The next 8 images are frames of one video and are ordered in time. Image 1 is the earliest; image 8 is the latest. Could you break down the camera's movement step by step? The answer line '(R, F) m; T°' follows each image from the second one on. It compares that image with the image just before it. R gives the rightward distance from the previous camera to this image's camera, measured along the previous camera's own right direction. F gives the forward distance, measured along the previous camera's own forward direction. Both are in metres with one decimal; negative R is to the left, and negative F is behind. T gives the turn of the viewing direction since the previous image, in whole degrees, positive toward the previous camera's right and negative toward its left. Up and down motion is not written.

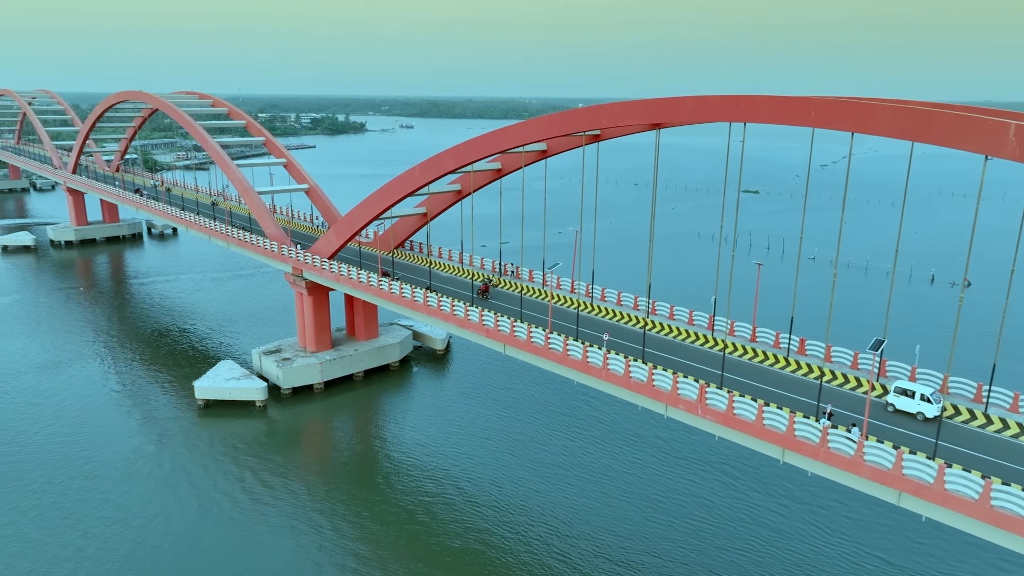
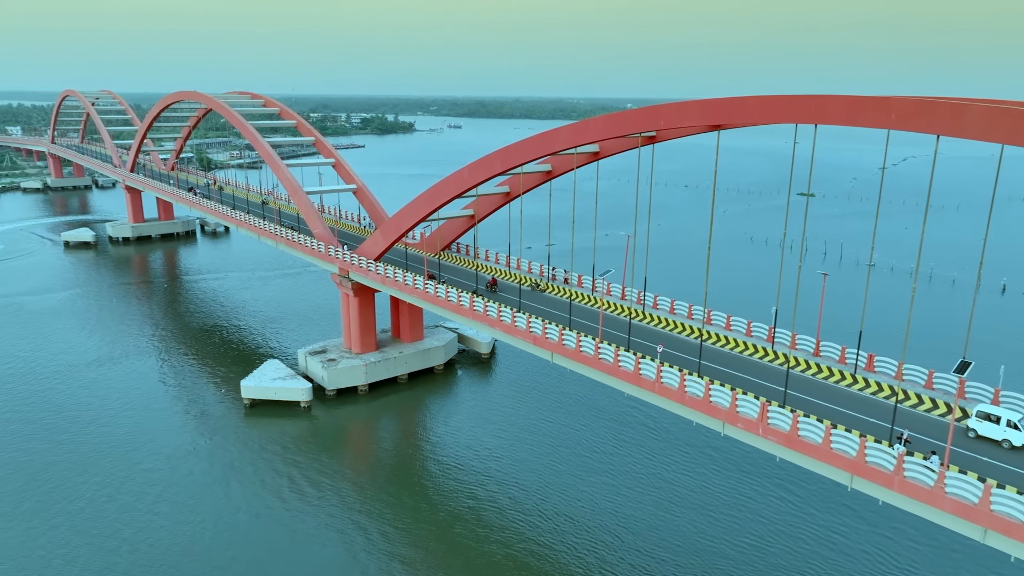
(-0.1, +0.7) m; -4°
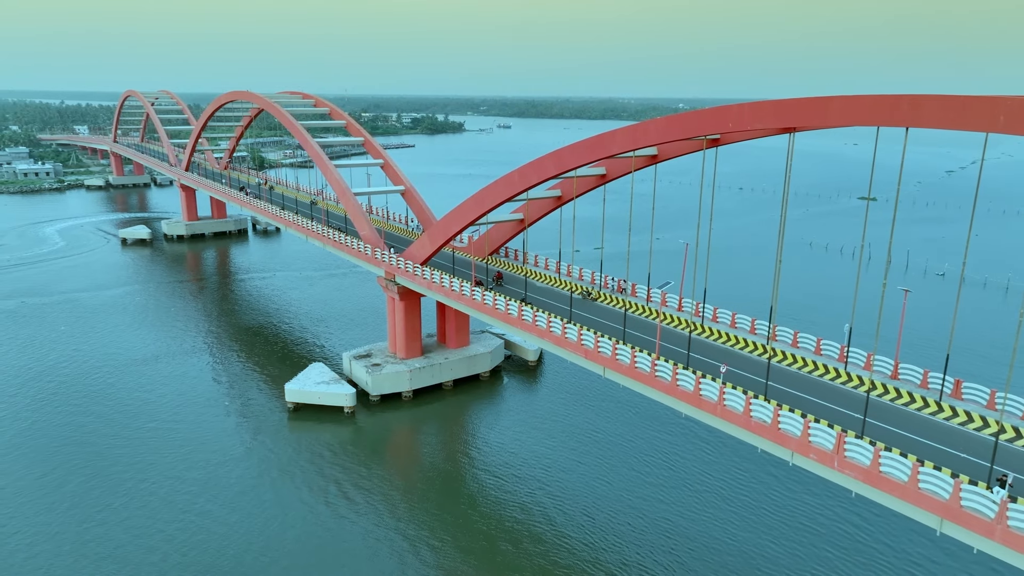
(-0.1, +1.0) m; -4°
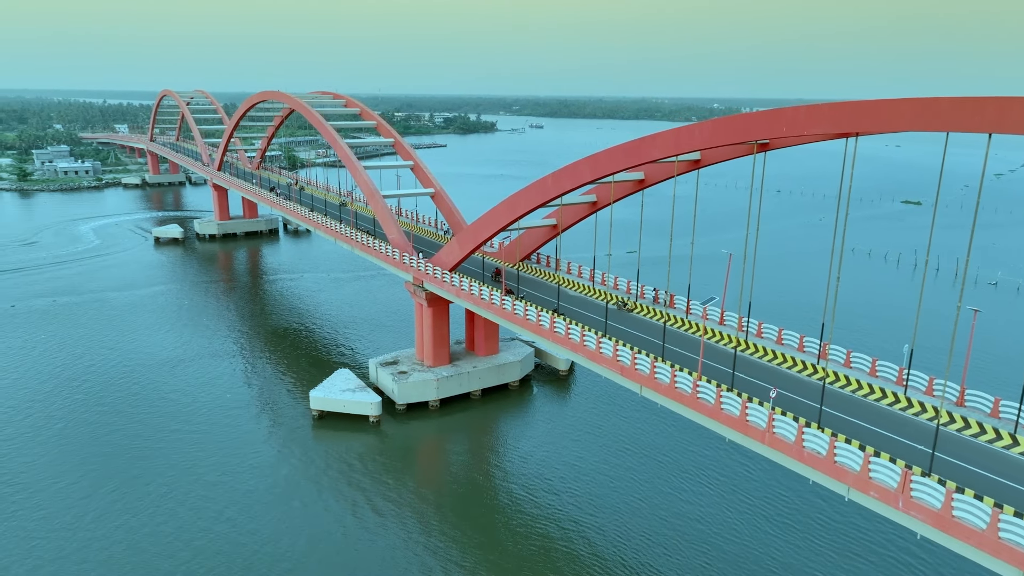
(-0.1, +1.0) m; -2°
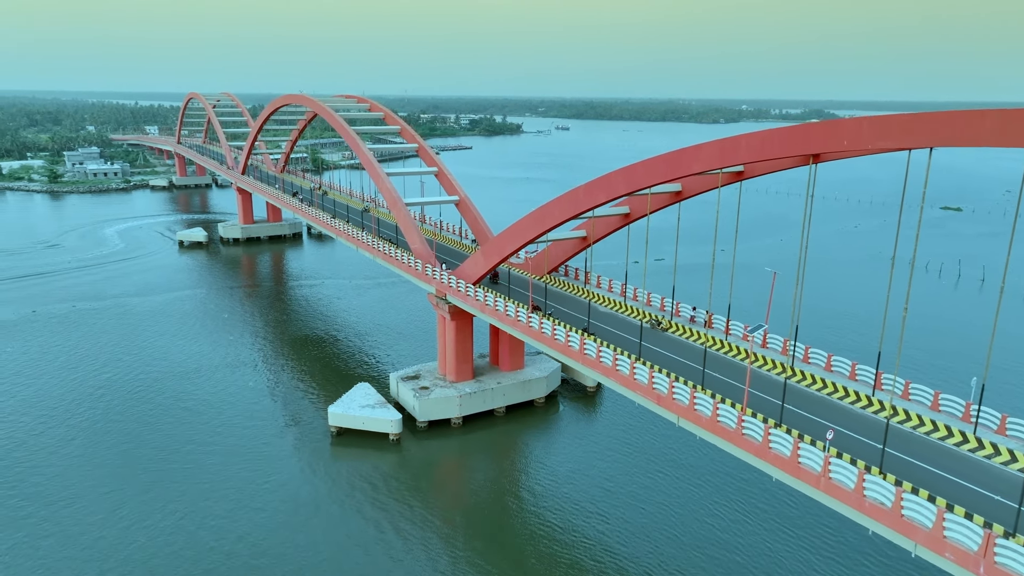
(-0.1, +1.3) m; -2°
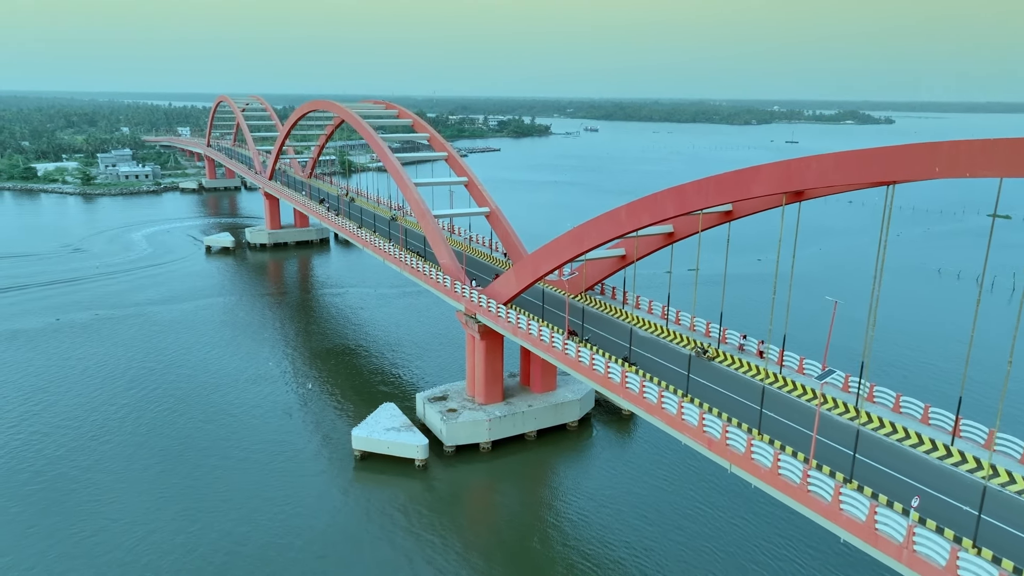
(-0.3, +1.4) m; -2°
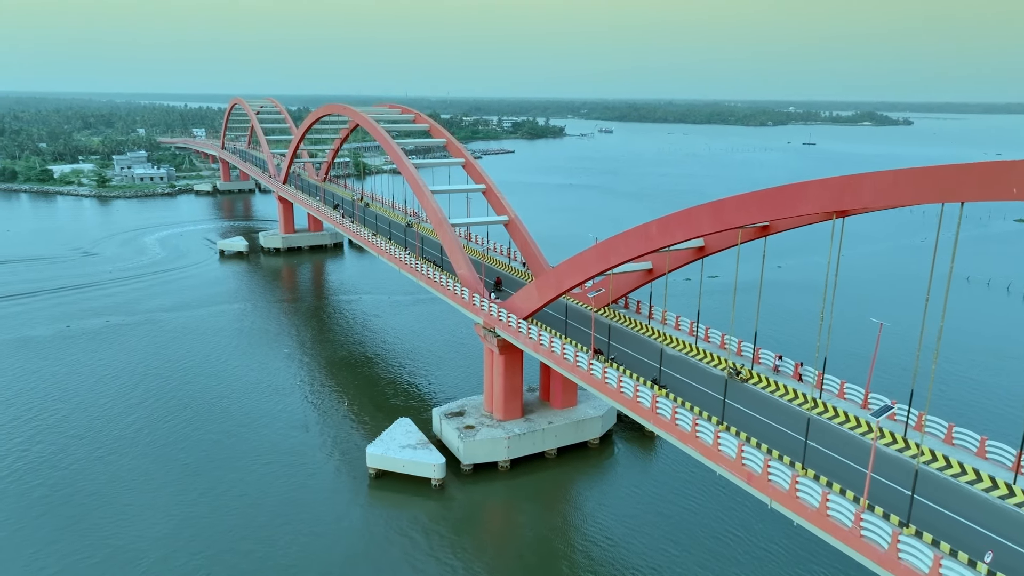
(-0.3, +1.0) m; -1°
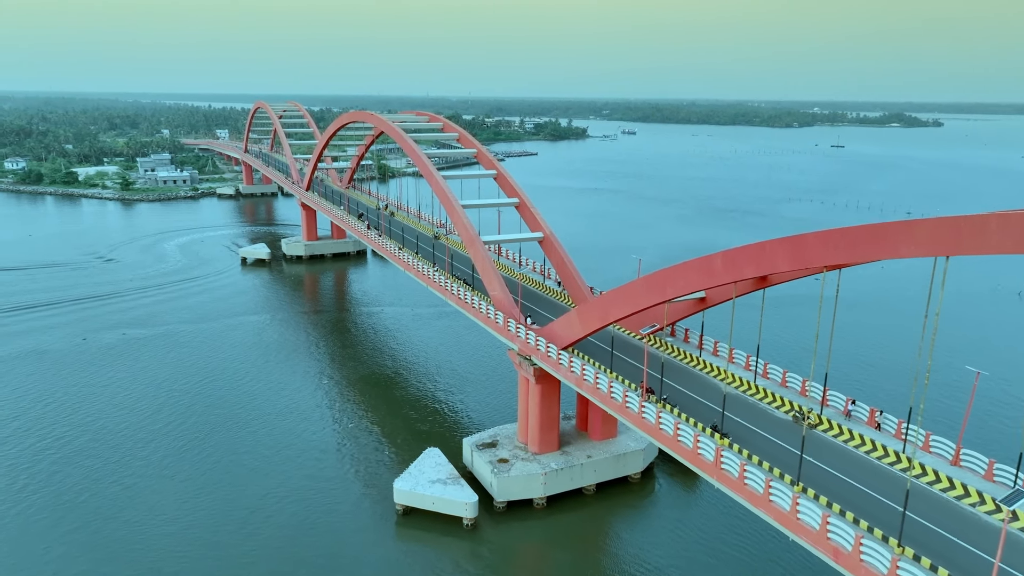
(-0.7, +1.7) m; -2°
